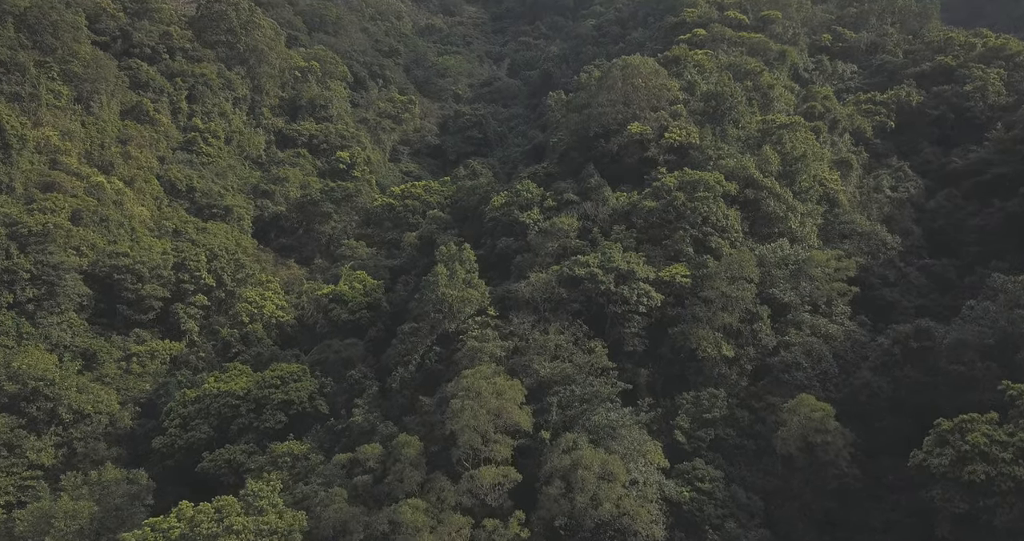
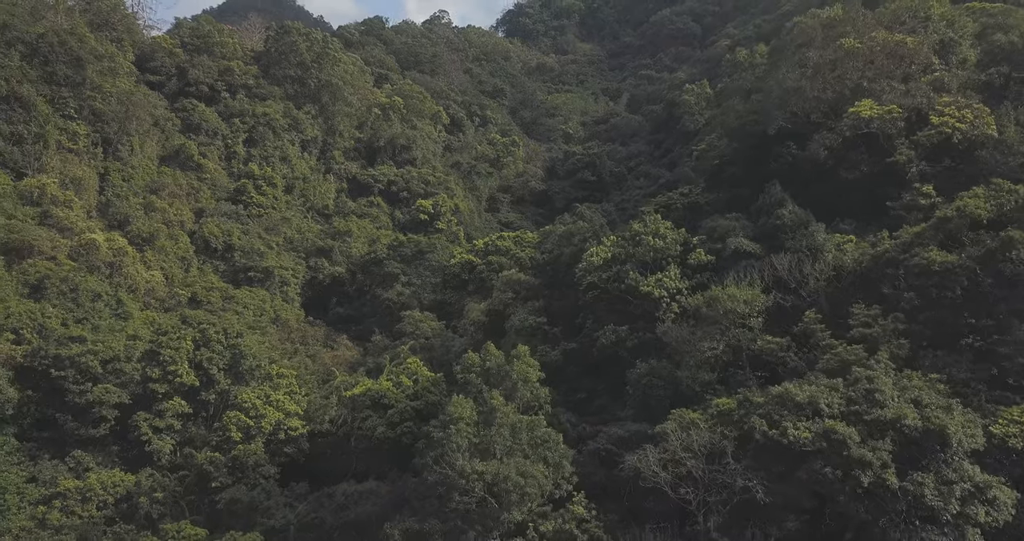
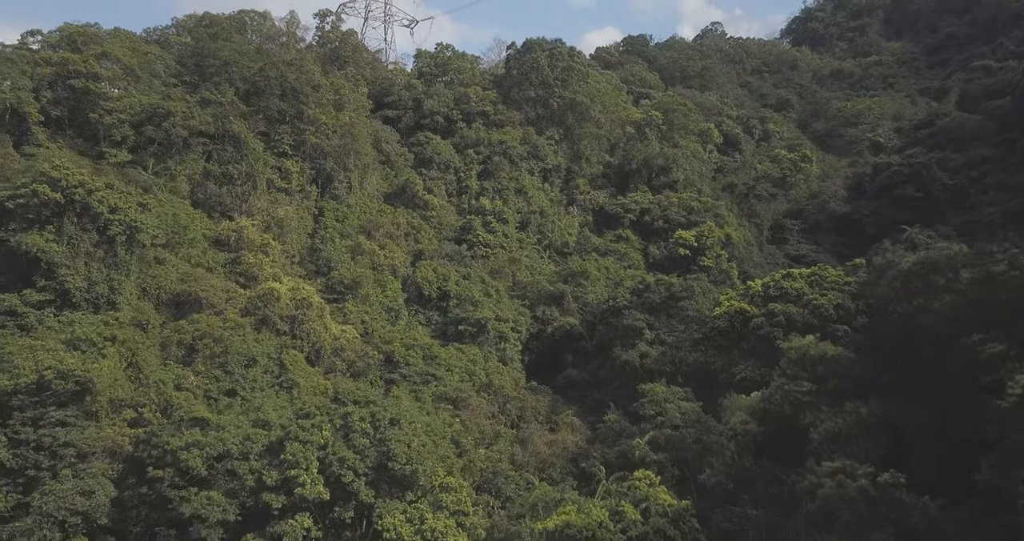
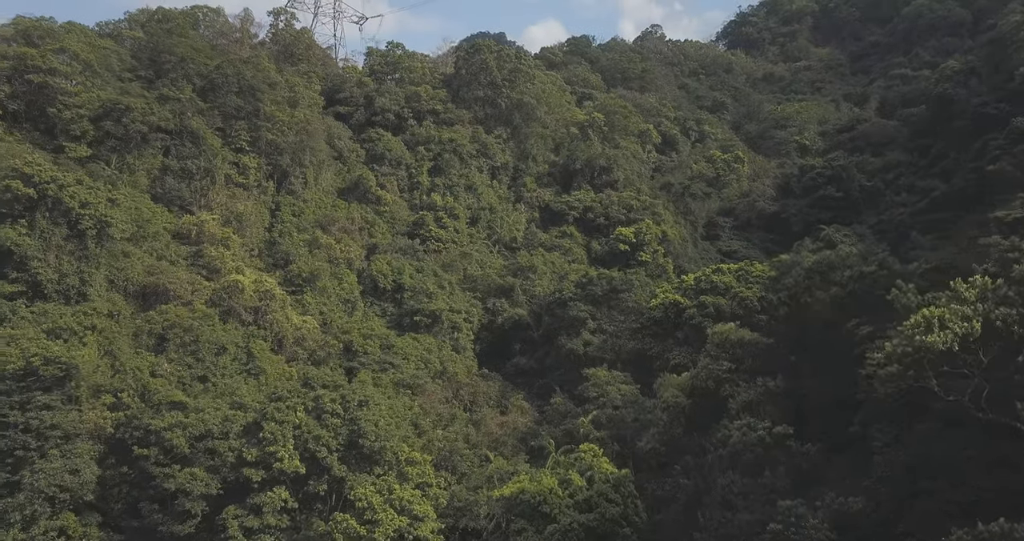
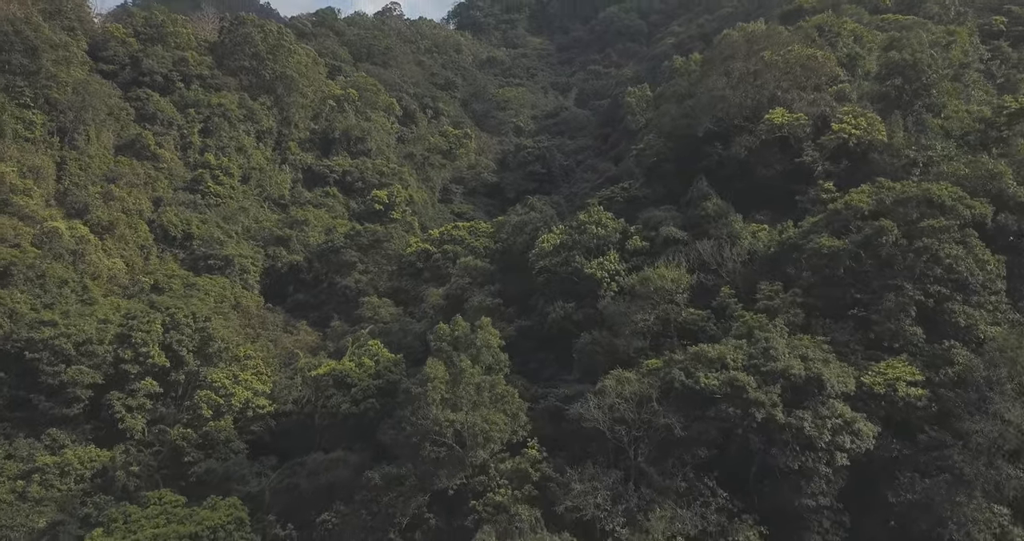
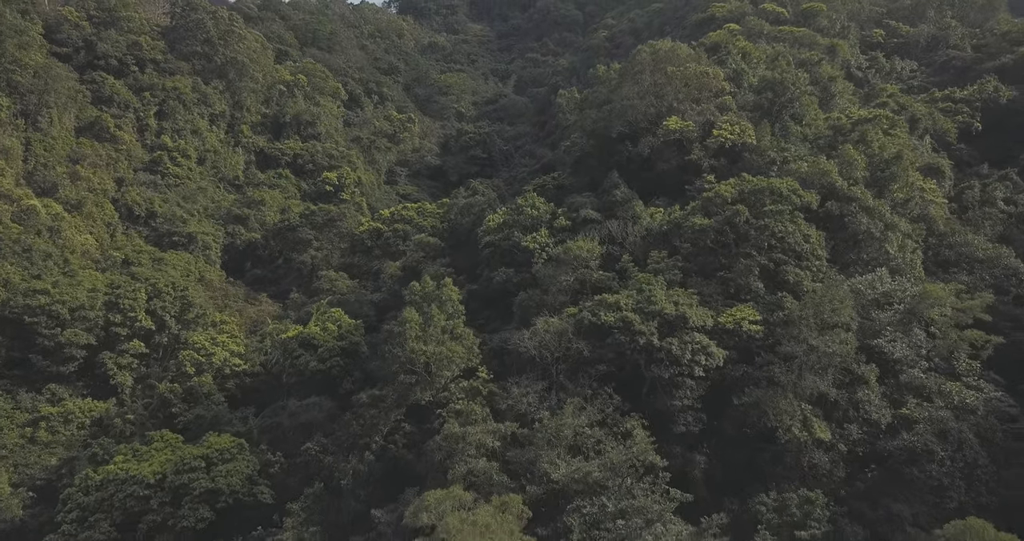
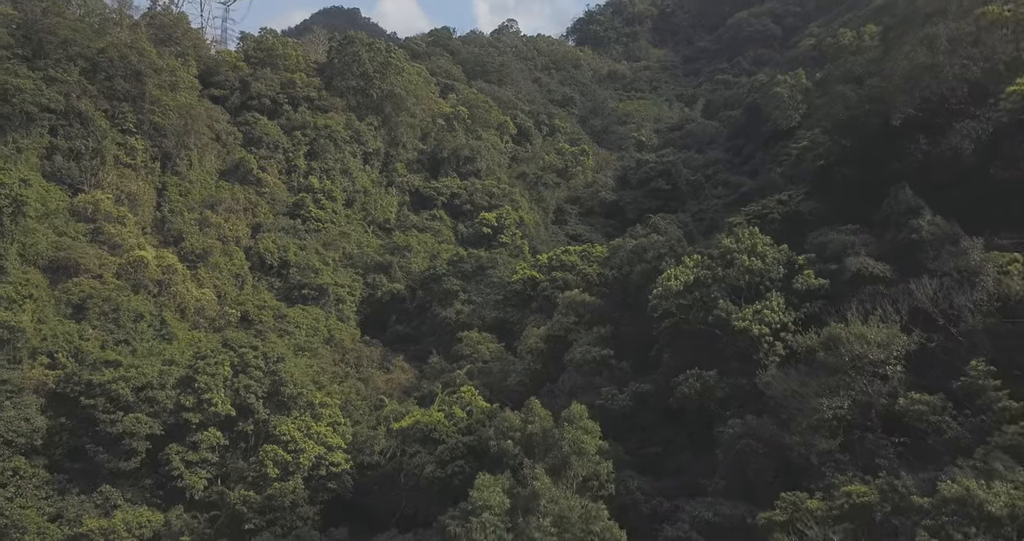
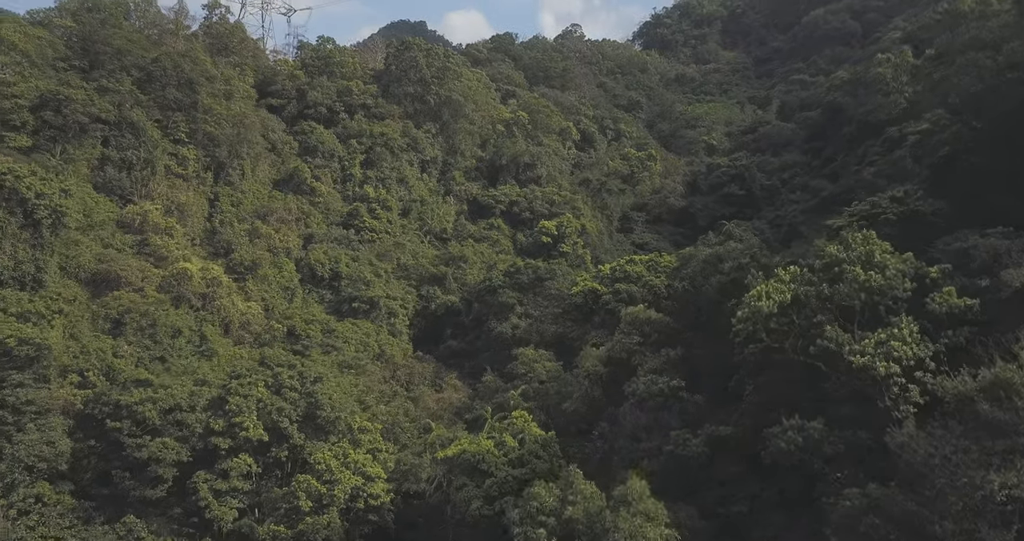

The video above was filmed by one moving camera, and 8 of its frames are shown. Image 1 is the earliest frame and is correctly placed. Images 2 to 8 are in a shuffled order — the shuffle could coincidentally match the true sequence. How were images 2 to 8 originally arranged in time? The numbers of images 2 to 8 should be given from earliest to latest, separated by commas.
6, 5, 2, 7, 8, 4, 3
